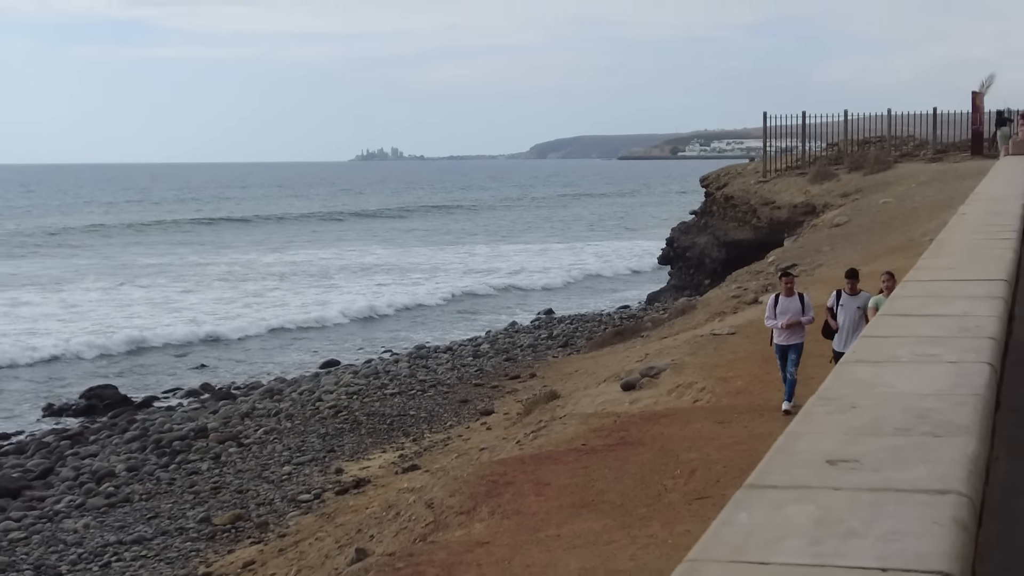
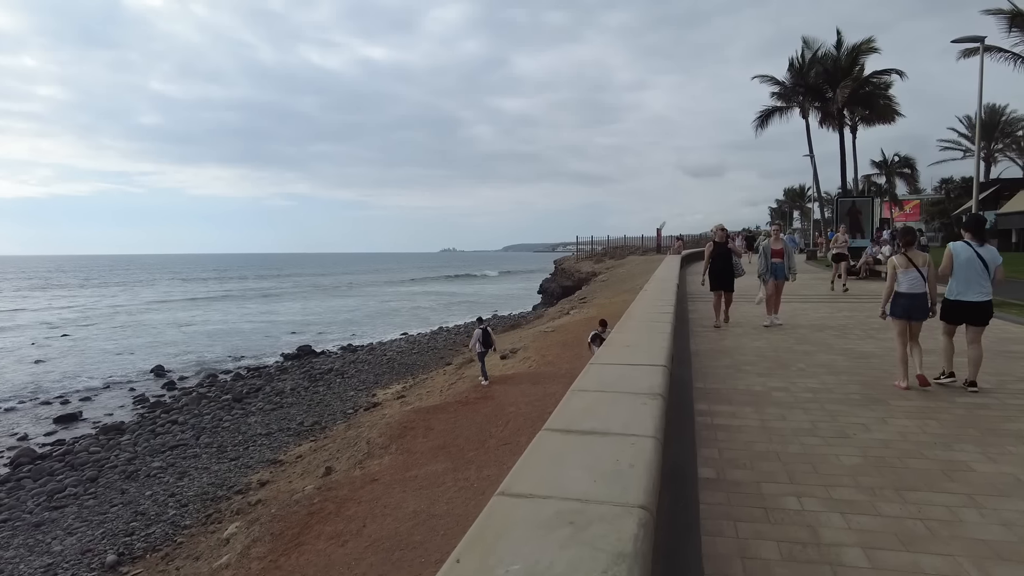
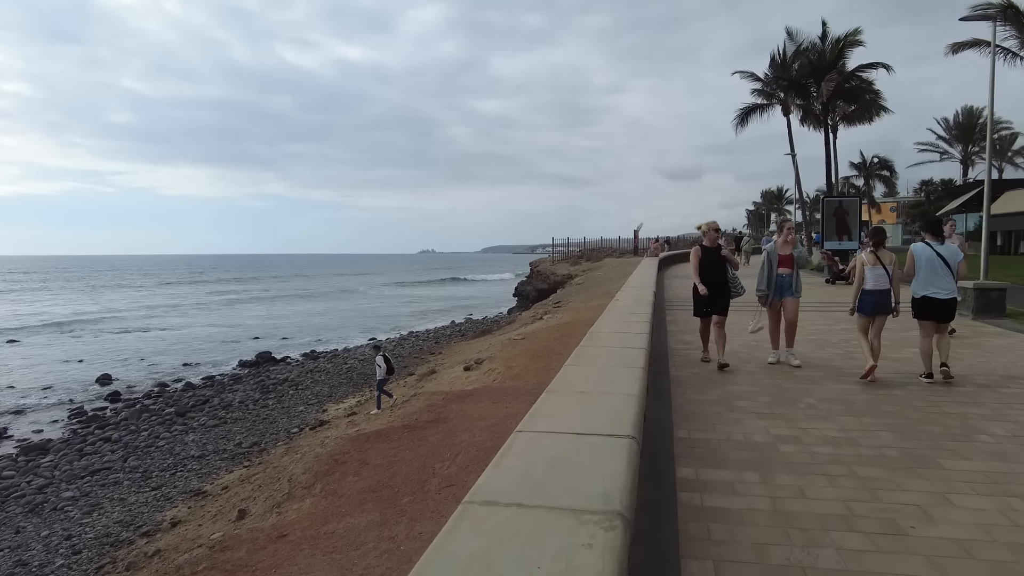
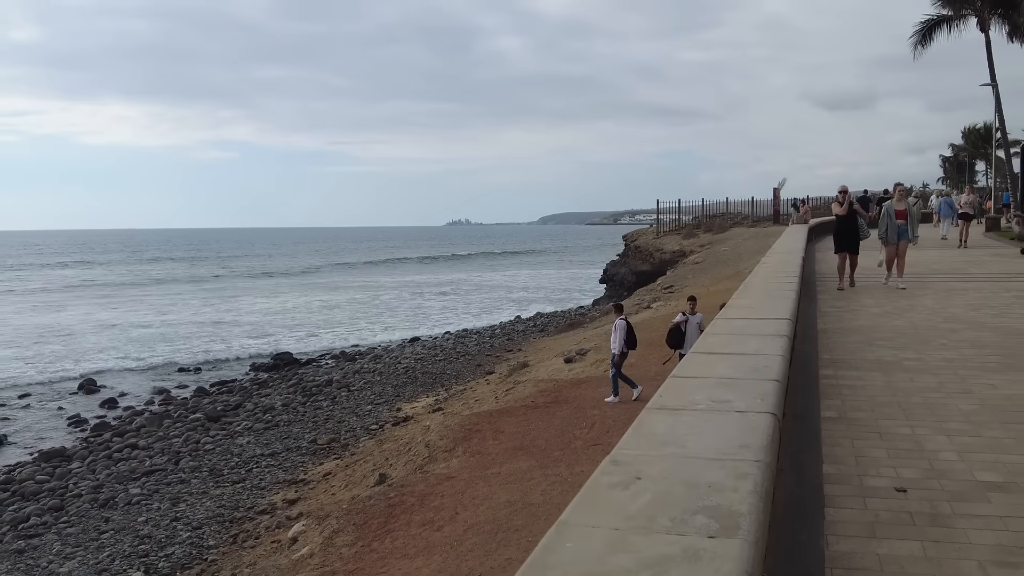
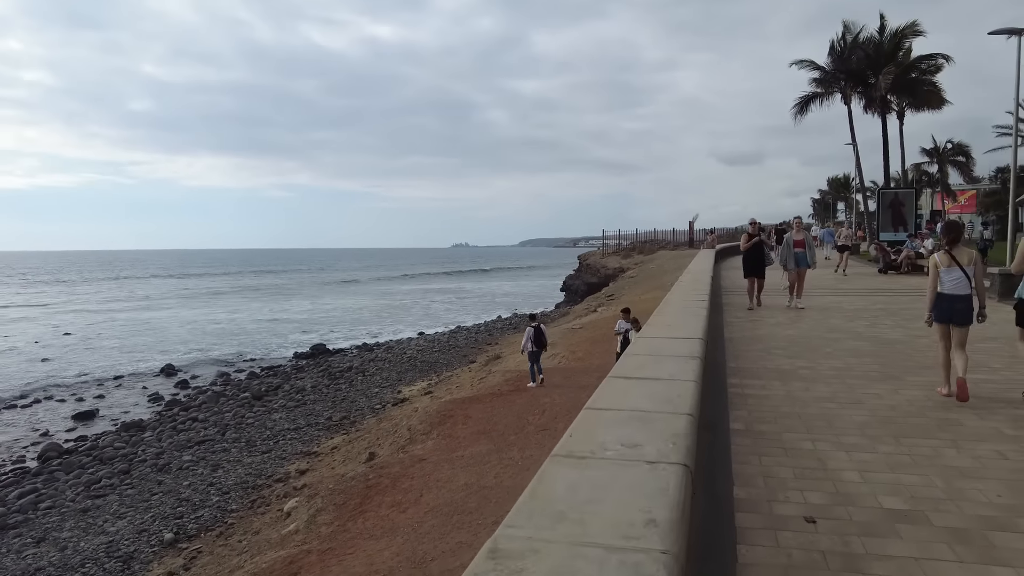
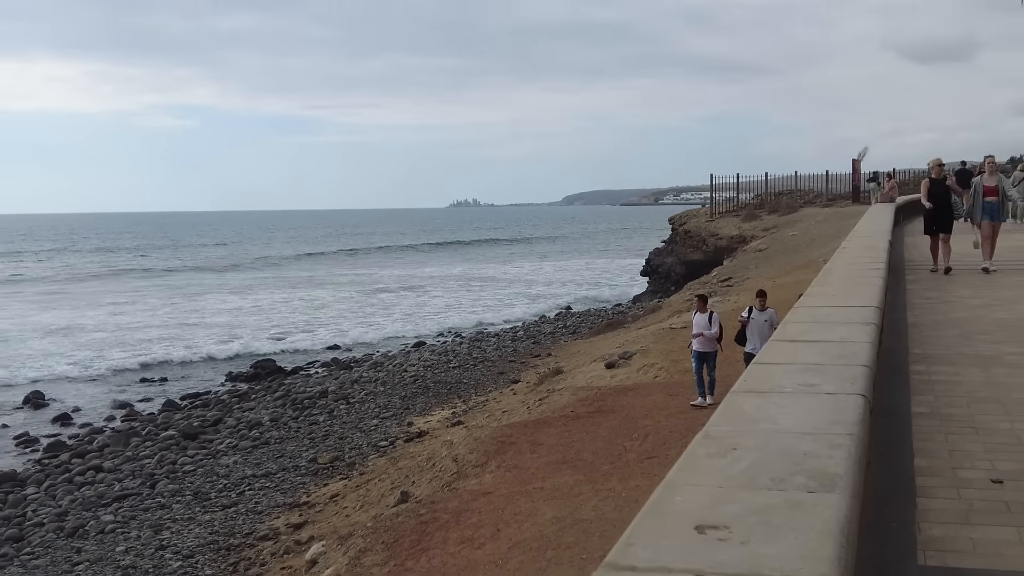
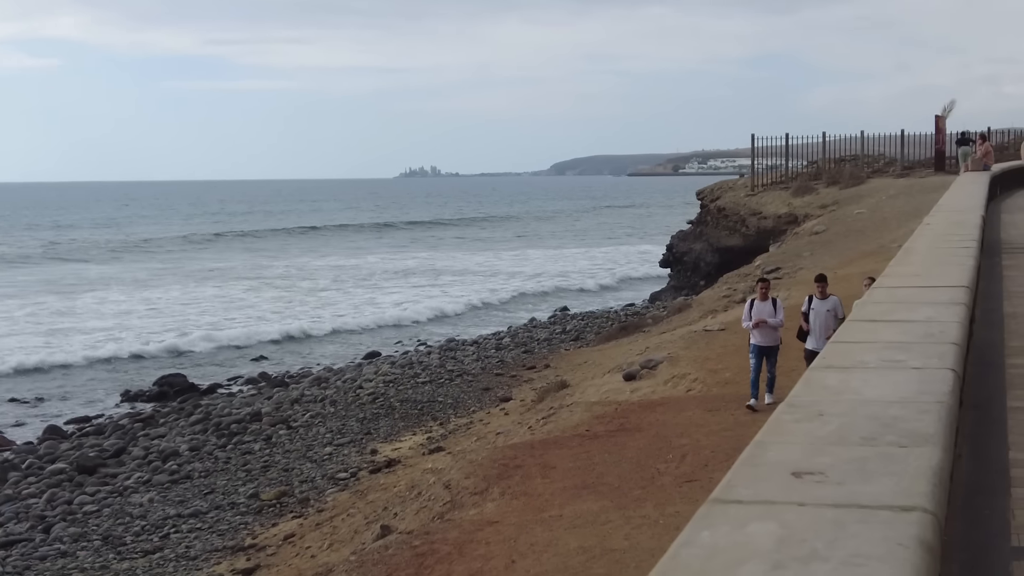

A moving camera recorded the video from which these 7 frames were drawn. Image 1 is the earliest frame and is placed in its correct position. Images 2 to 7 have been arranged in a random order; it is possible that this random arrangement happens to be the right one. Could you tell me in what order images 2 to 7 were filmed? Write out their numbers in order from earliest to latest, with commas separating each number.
7, 6, 4, 5, 2, 3
